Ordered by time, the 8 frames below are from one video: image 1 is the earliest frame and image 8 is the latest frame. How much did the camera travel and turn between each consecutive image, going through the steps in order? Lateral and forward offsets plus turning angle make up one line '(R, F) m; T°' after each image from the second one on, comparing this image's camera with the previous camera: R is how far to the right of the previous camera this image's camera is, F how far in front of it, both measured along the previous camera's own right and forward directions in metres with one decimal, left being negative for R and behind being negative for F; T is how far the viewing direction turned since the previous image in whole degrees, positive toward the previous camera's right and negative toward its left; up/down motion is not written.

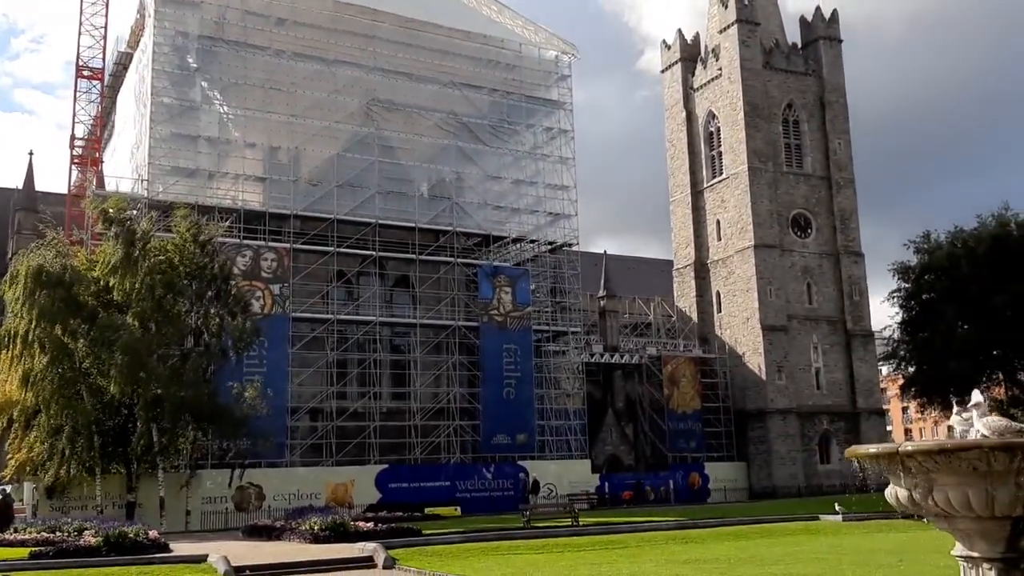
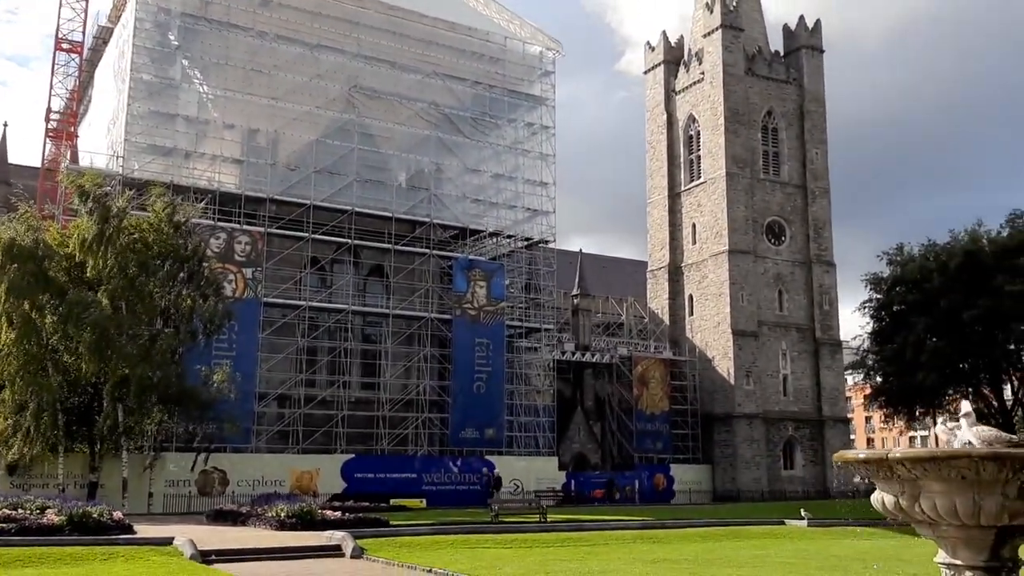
(-0.1, 0.0) m; +2°
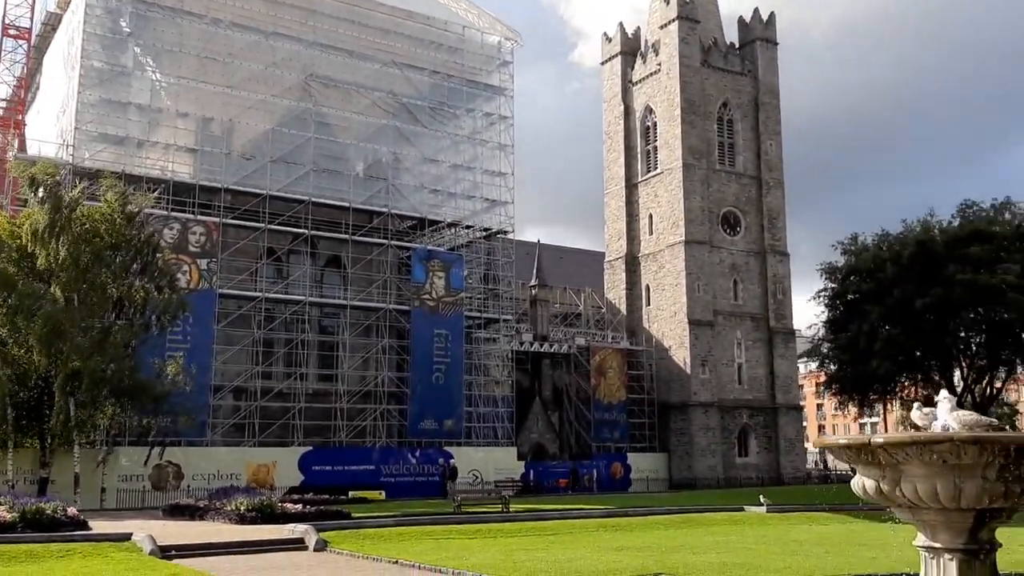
(-0.1, +0.1) m; +3°
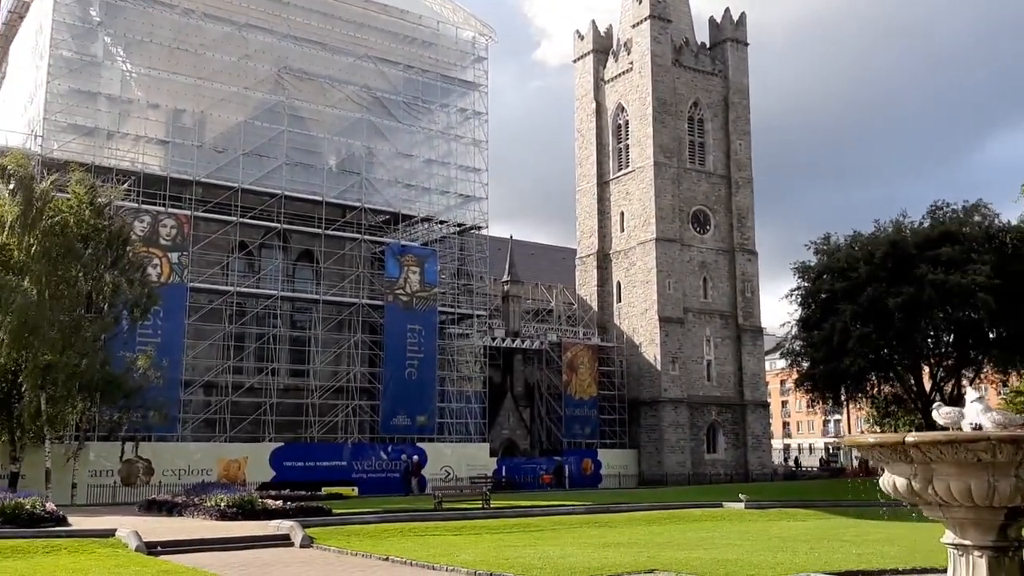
(-0.4, 0.0) m; +2°
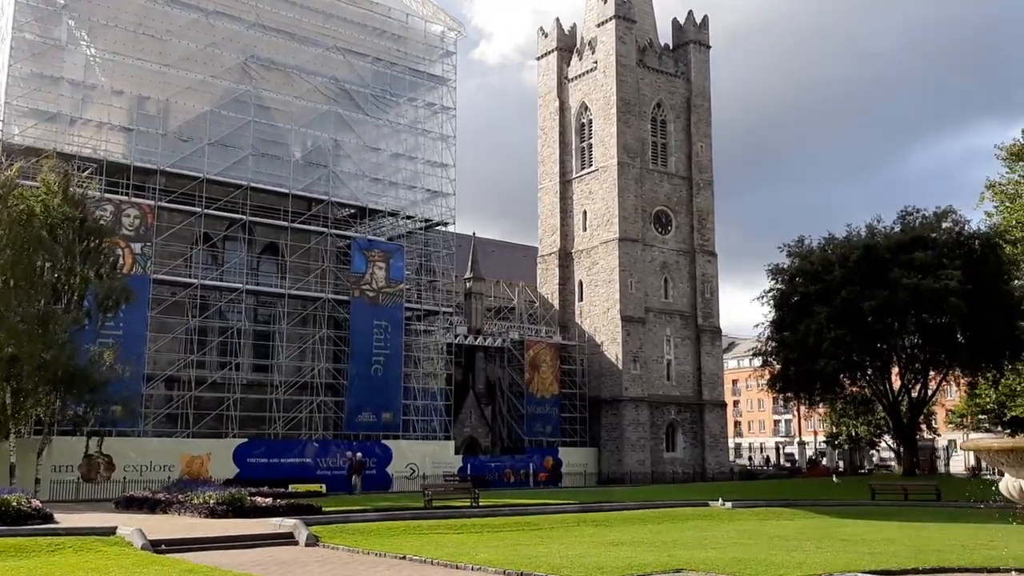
(-1.1, +0.1) m; +3°
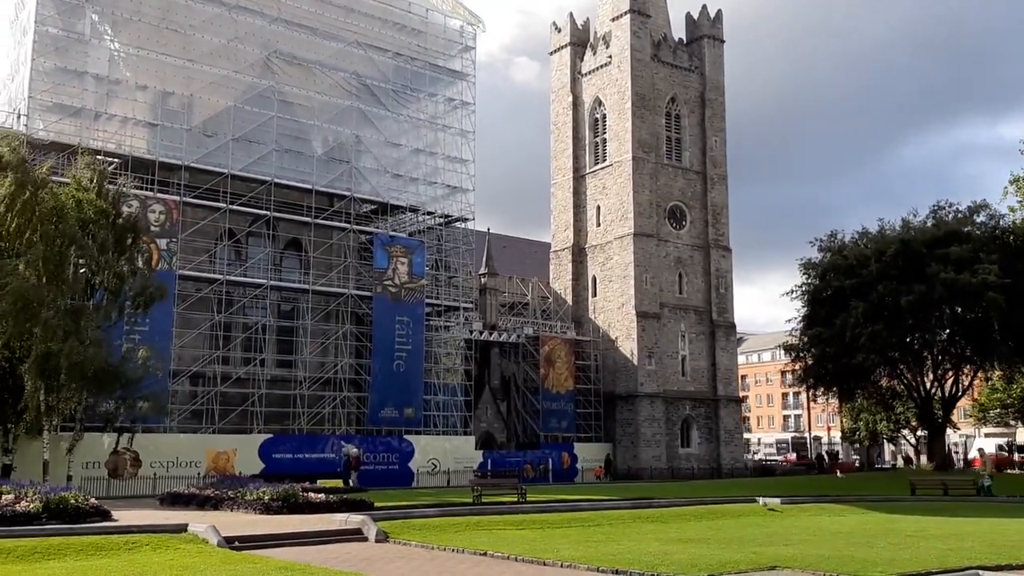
(-1.2, +0.1) m; 0°
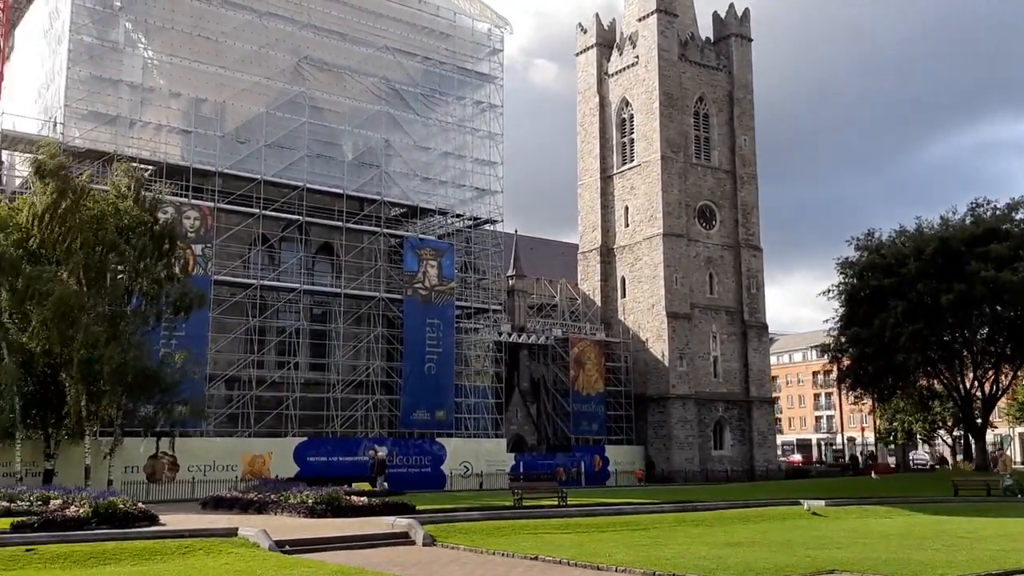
(-0.4, 0.0) m; -1°
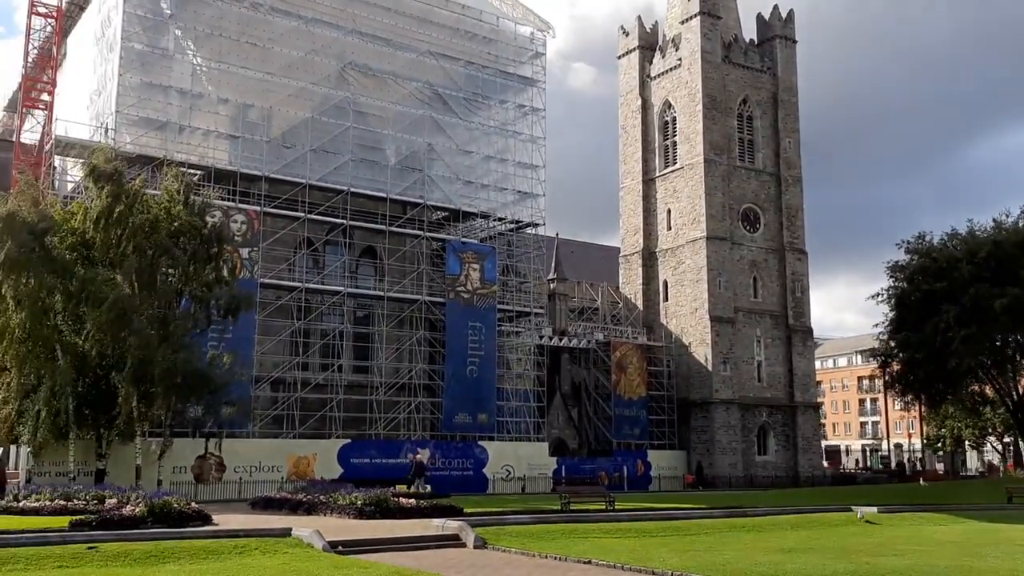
(-0.2, 0.0) m; -2°
